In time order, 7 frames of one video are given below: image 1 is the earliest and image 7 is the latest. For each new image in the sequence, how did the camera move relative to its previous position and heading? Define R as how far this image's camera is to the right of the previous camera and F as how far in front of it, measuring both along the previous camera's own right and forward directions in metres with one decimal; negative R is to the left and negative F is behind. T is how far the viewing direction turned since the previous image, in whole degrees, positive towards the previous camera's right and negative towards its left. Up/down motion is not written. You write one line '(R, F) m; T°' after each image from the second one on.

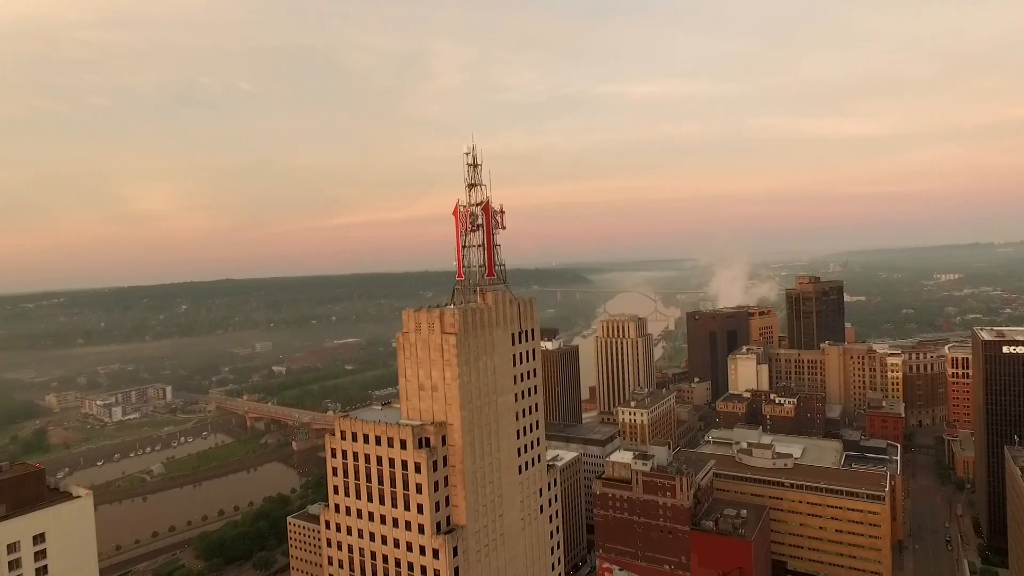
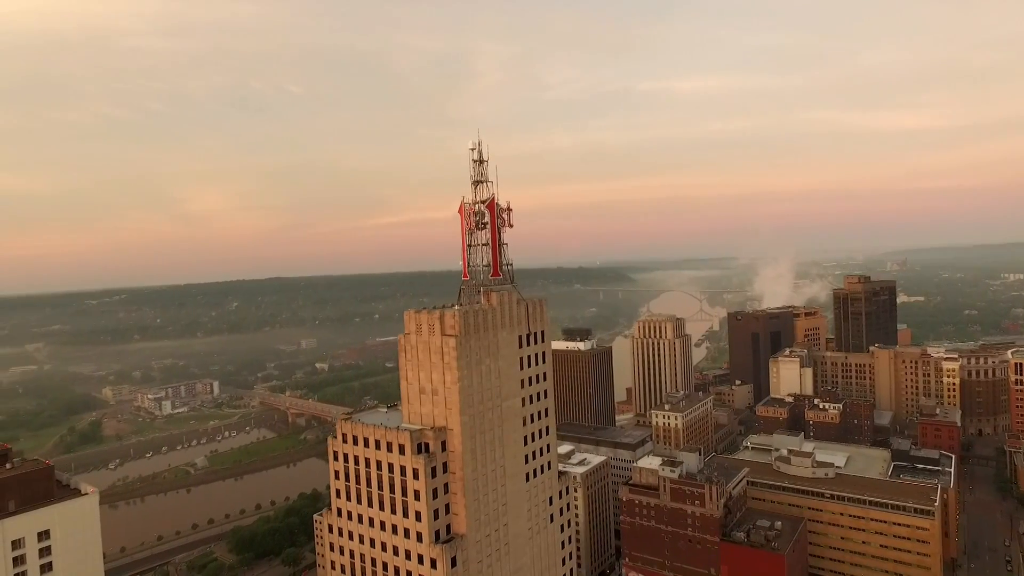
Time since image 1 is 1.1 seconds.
(+1.9, +1.3) m; -4°
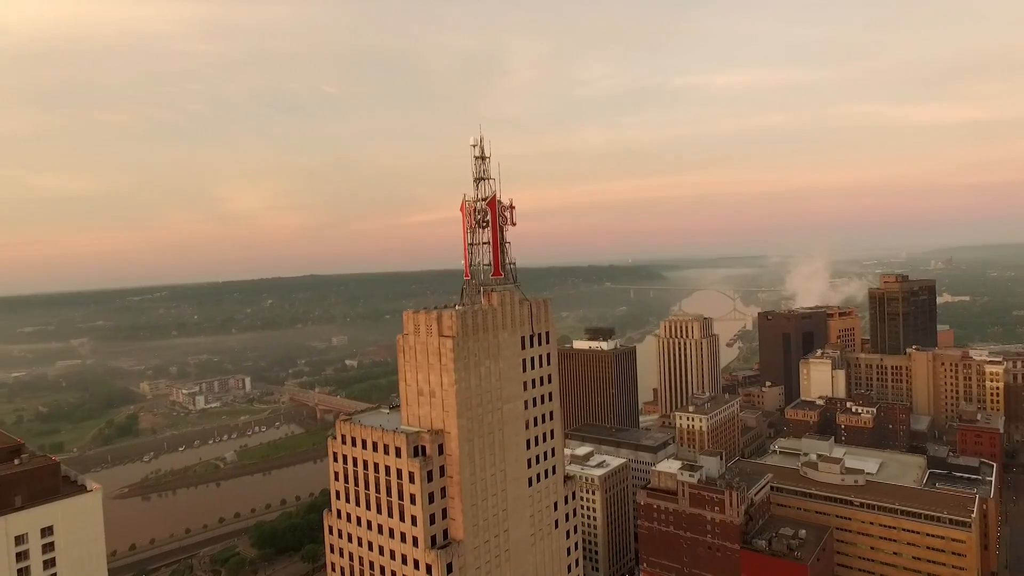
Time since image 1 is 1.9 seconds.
(+1.5, +0.9) m; -3°
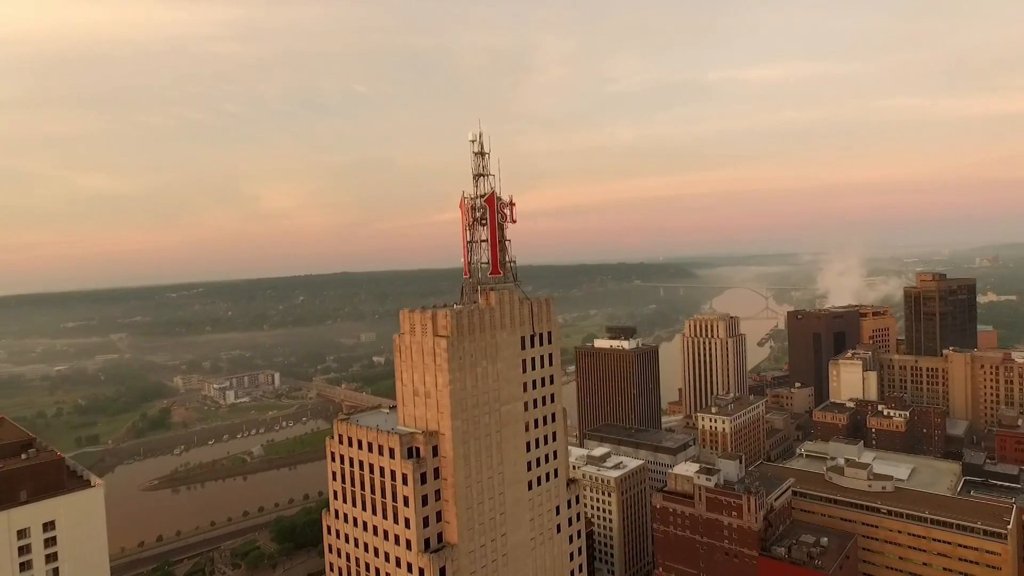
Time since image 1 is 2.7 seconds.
(+1.5, +0.8) m; -3°
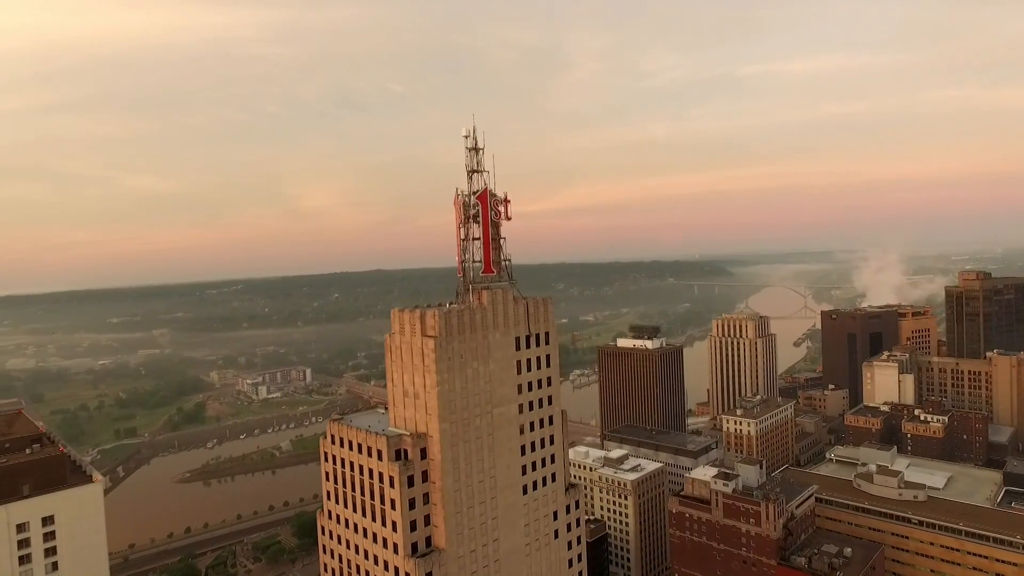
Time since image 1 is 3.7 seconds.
(+1.9, +0.8) m; -3°
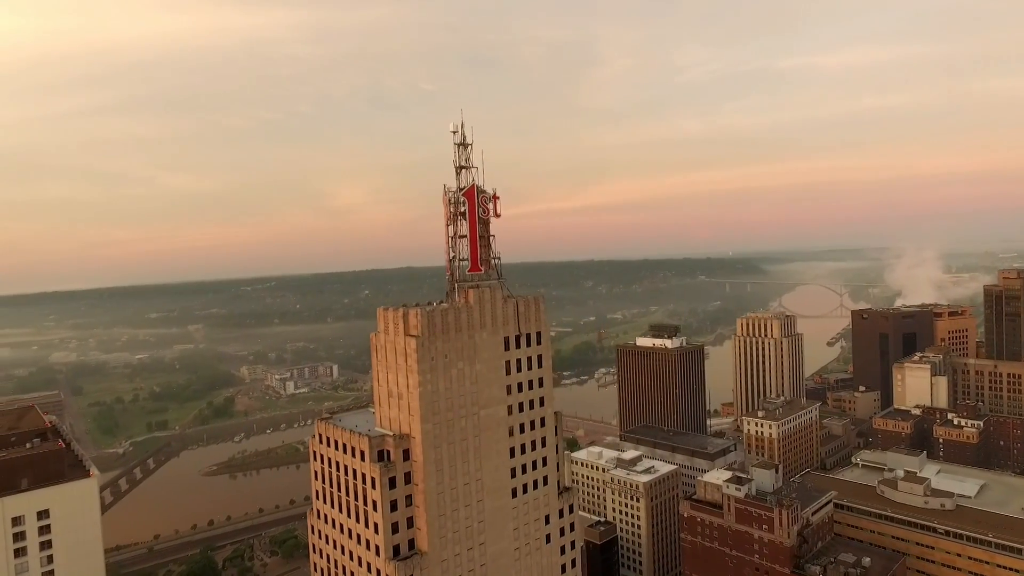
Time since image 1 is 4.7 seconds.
(+2.0, +0.7) m; -3°
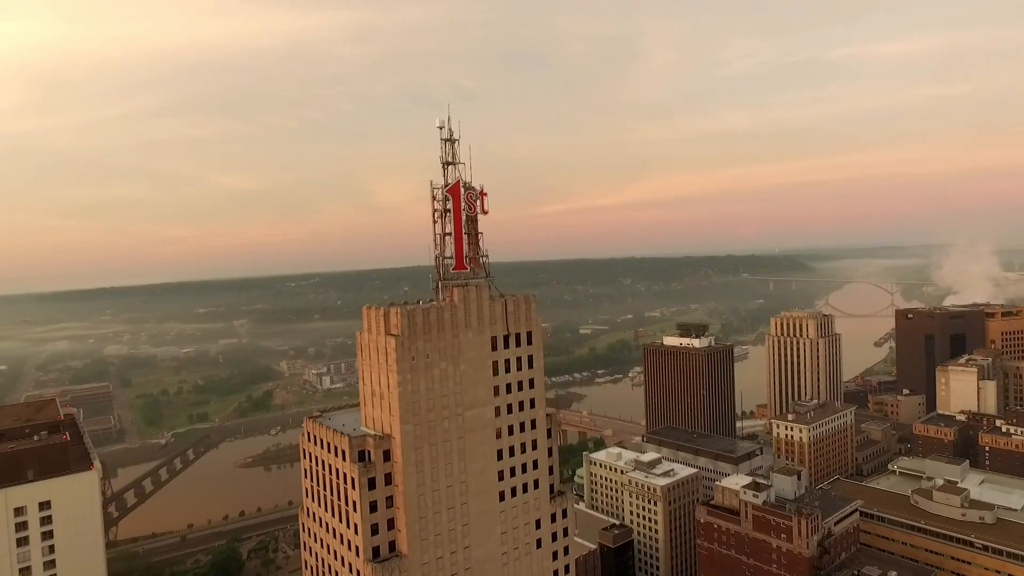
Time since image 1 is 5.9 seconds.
(+2.5, +0.8) m; -4°
